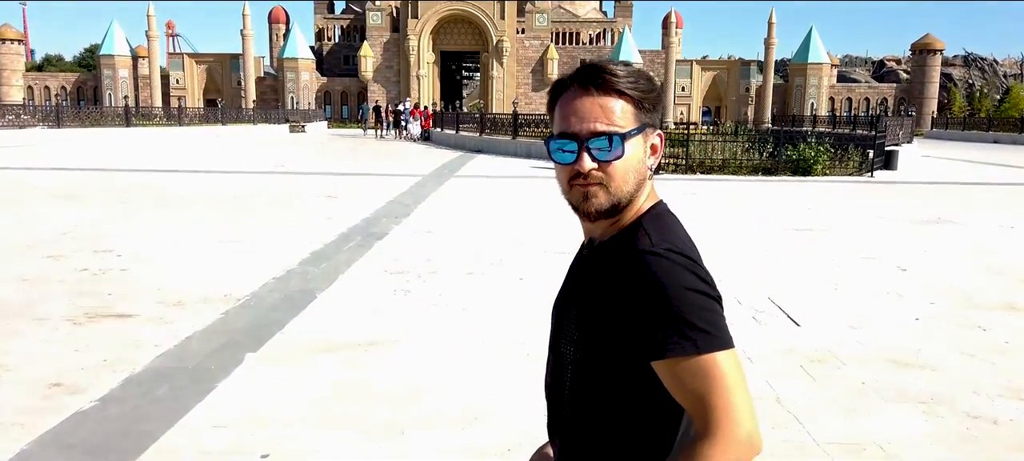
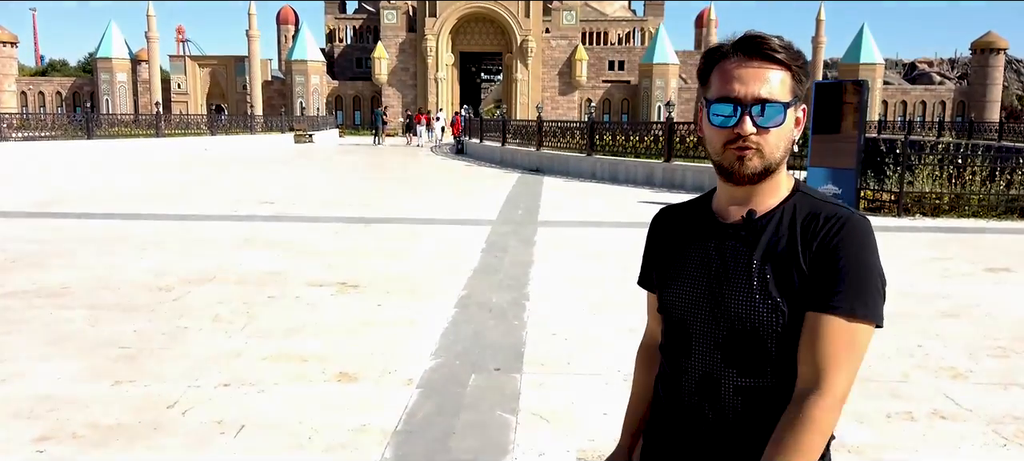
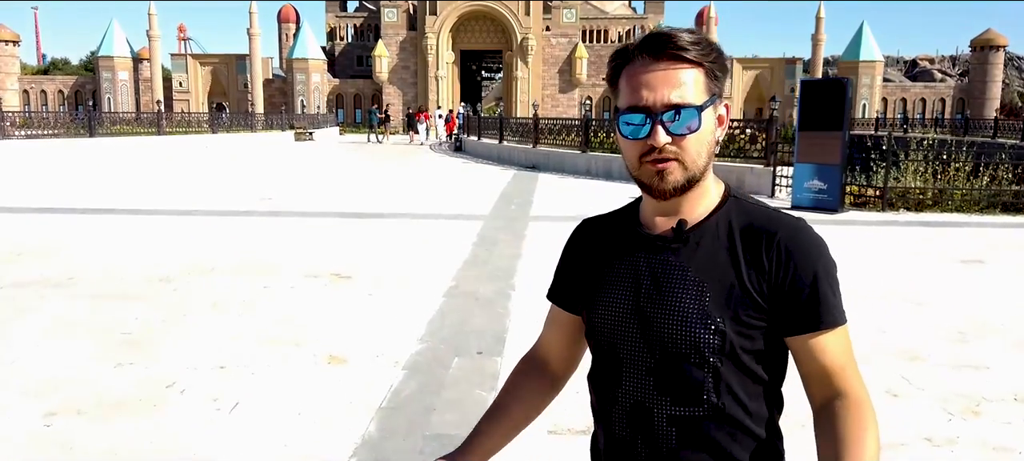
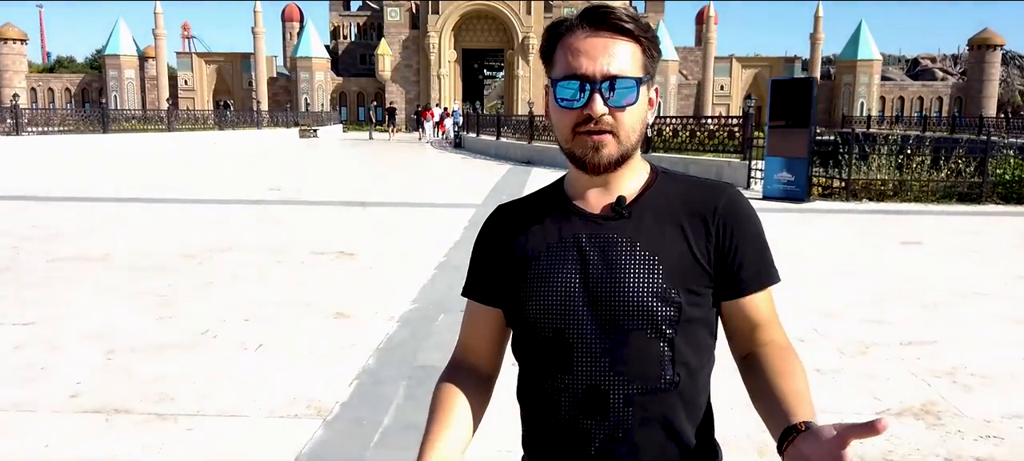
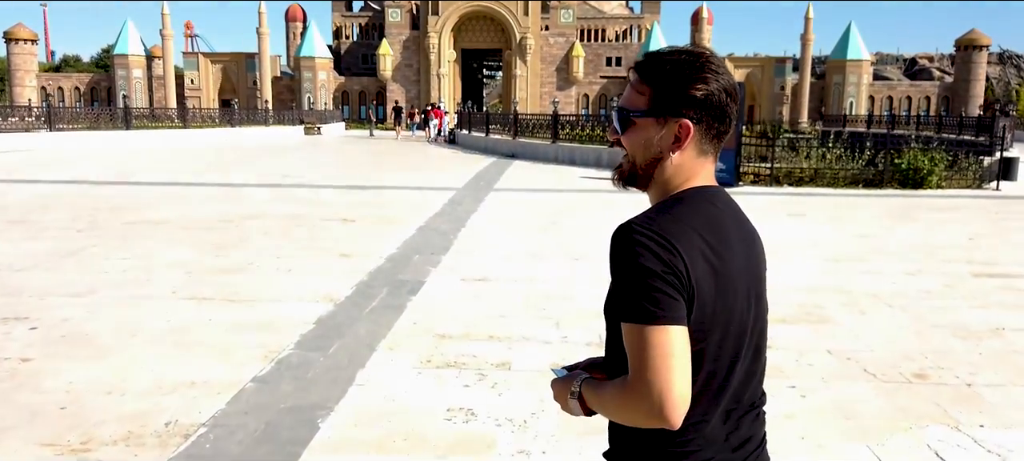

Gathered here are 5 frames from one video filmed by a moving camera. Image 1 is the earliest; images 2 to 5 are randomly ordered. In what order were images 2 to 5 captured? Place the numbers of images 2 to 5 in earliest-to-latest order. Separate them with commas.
5, 4, 3, 2
